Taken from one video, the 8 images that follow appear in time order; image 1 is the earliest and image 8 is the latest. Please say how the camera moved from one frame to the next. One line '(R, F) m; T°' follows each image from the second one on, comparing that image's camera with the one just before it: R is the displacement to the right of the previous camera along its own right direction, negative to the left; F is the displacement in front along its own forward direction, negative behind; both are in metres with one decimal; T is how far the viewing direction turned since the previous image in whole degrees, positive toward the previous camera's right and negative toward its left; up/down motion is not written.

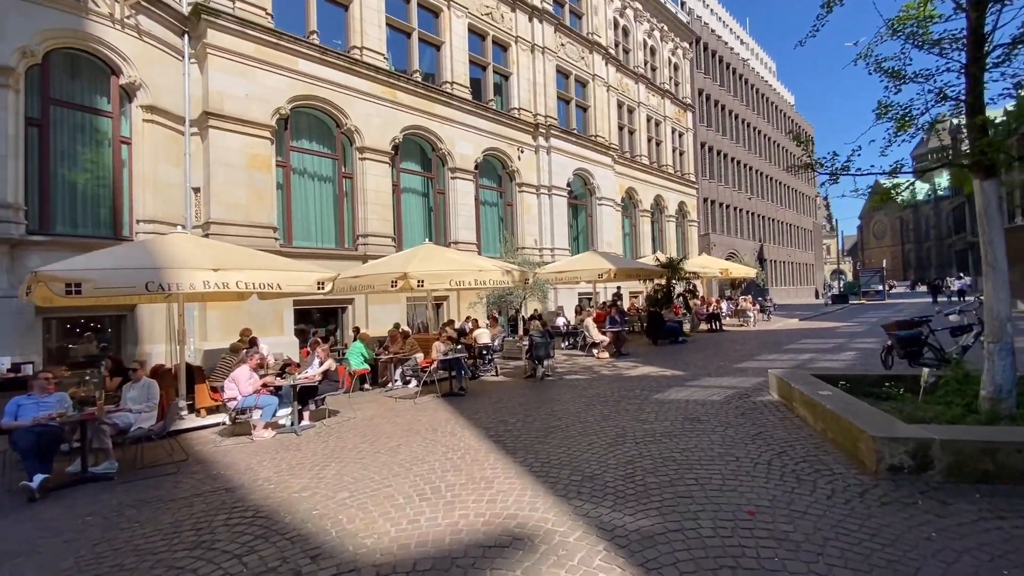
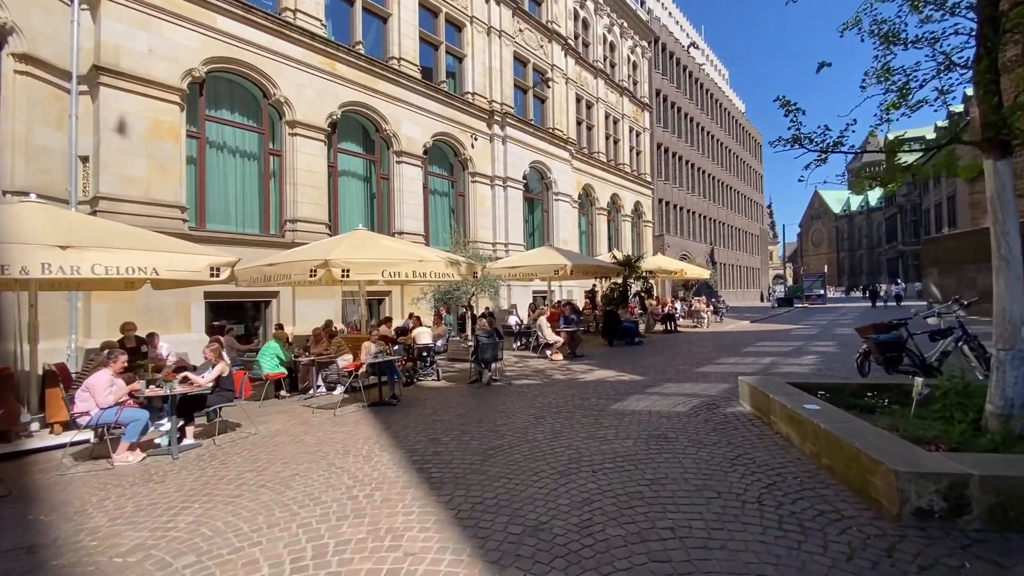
(+0.3, +1.3) m; +5°
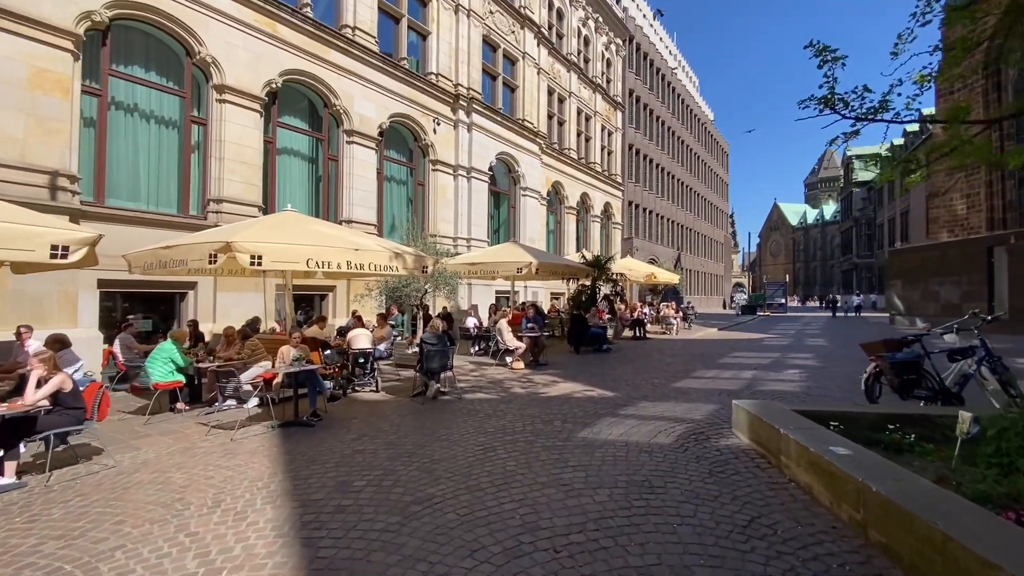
(+0.2, +1.5) m; +4°
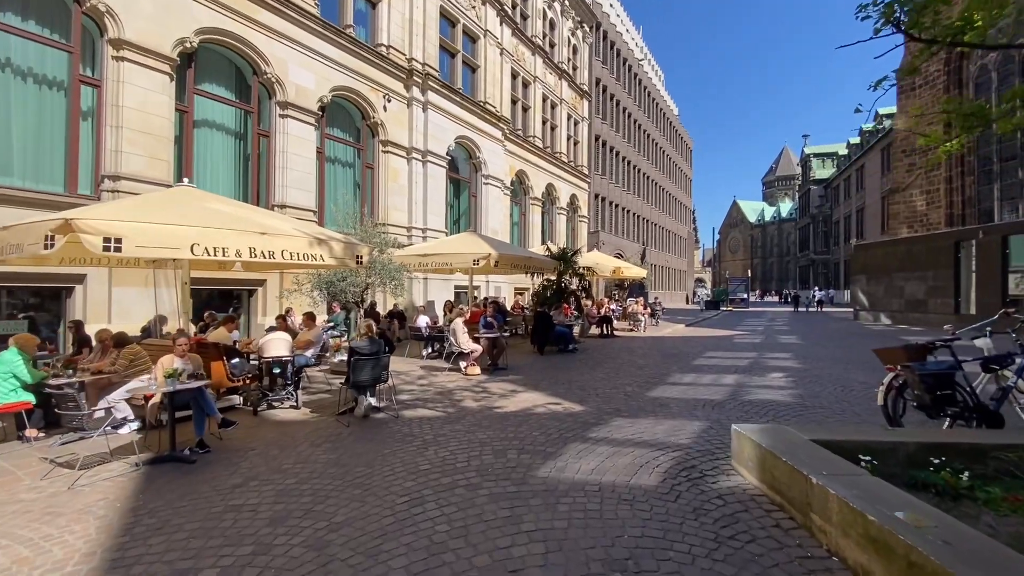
(+0.3, +1.5) m; +4°
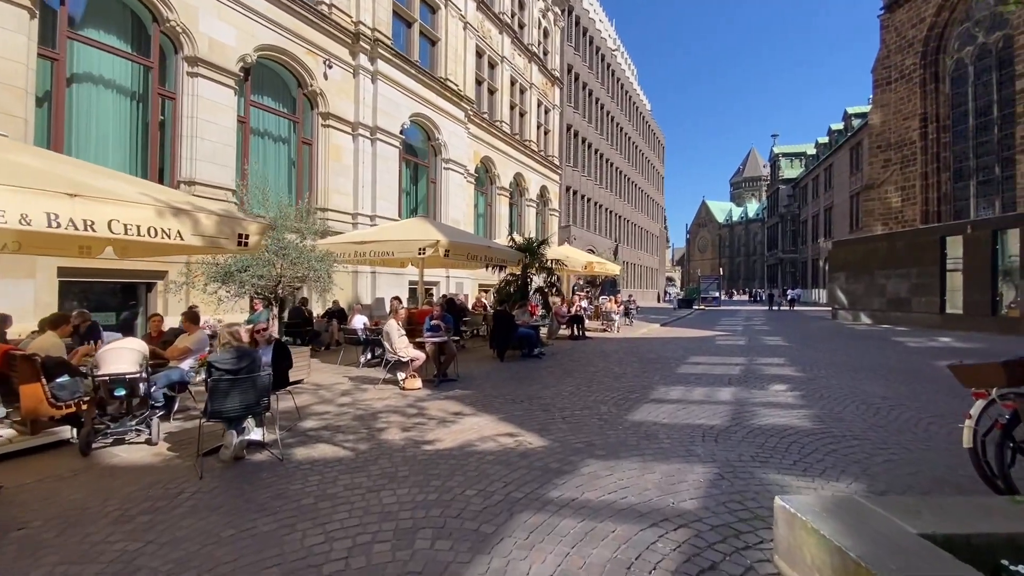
(+0.4, +1.9) m; +3°
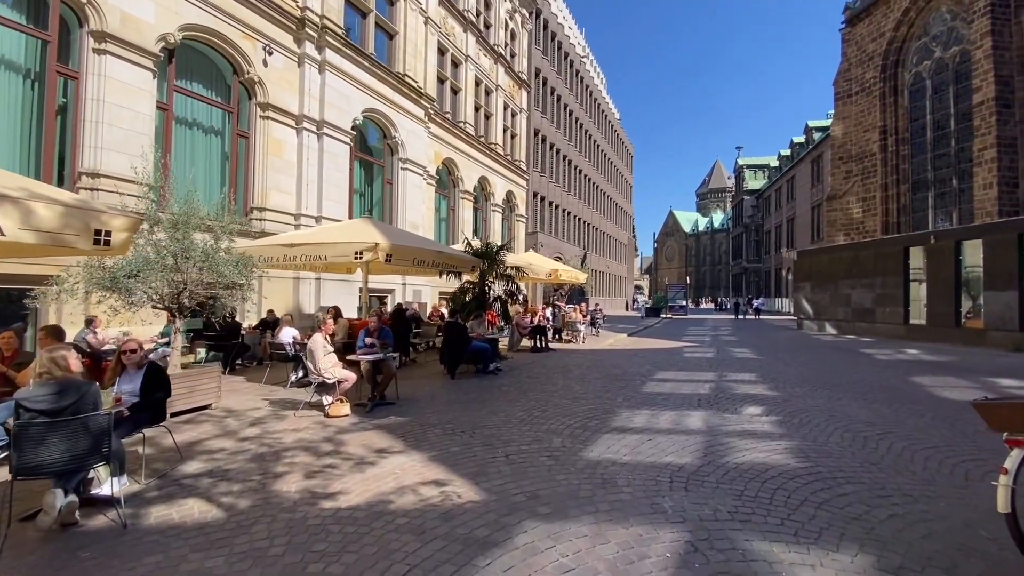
(+0.4, +1.0) m; +3°
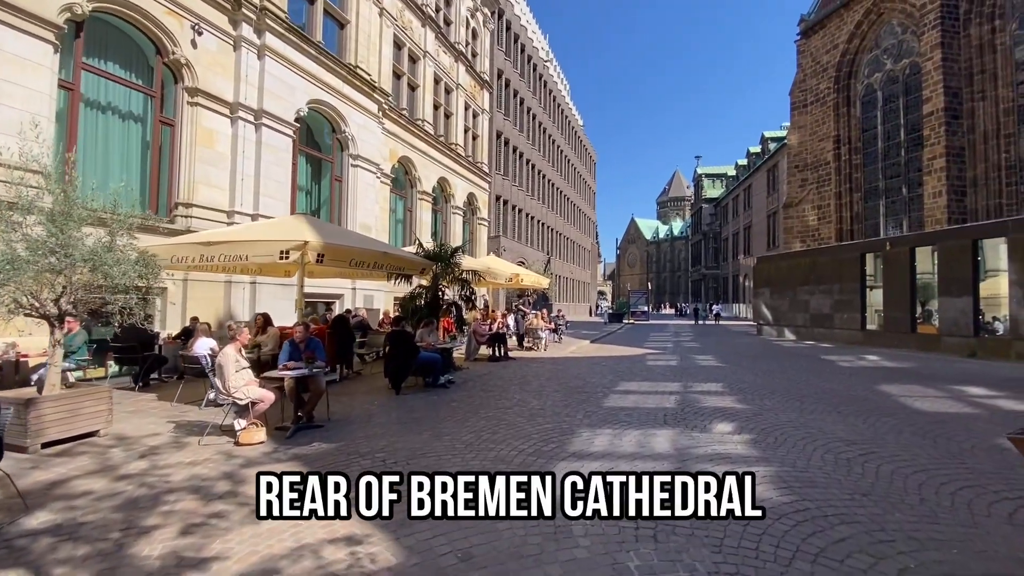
(+0.2, +0.8) m; +4°
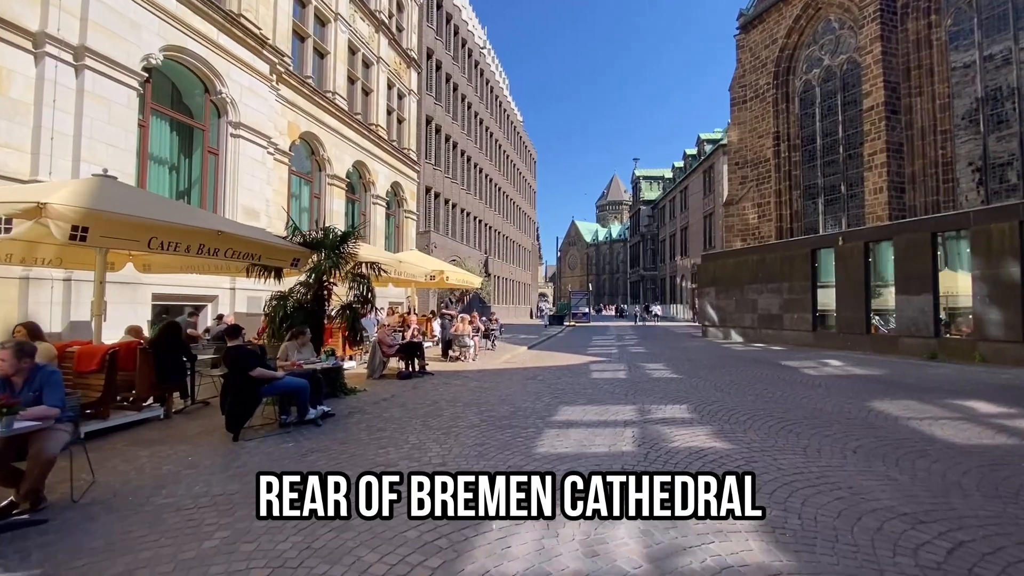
(+0.6, +2.5) m; +7°
